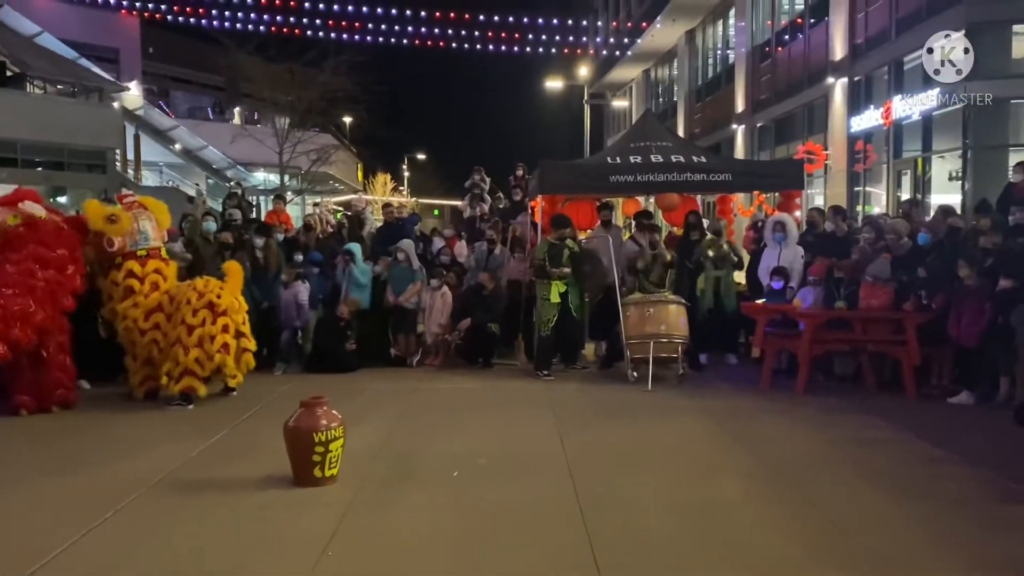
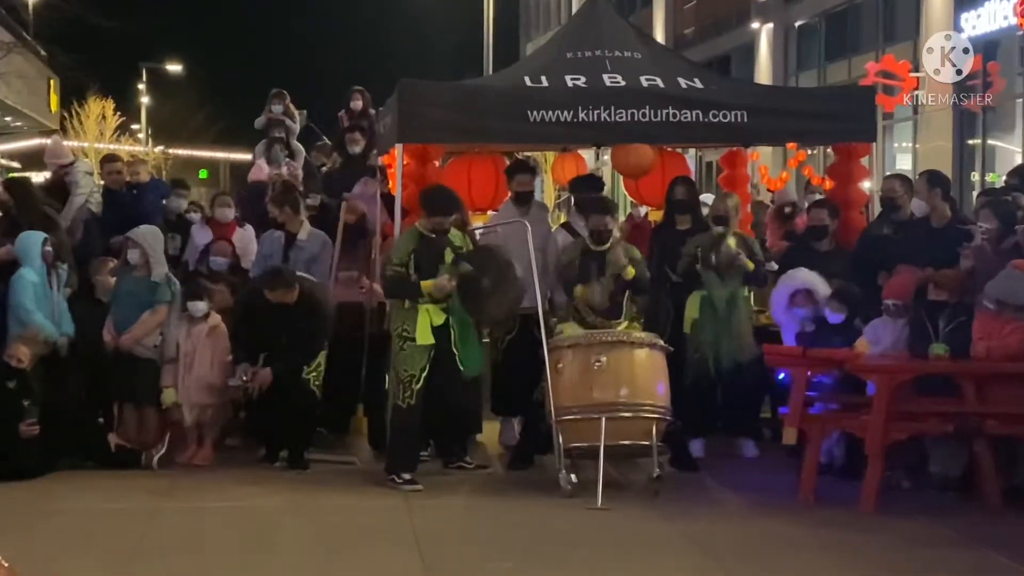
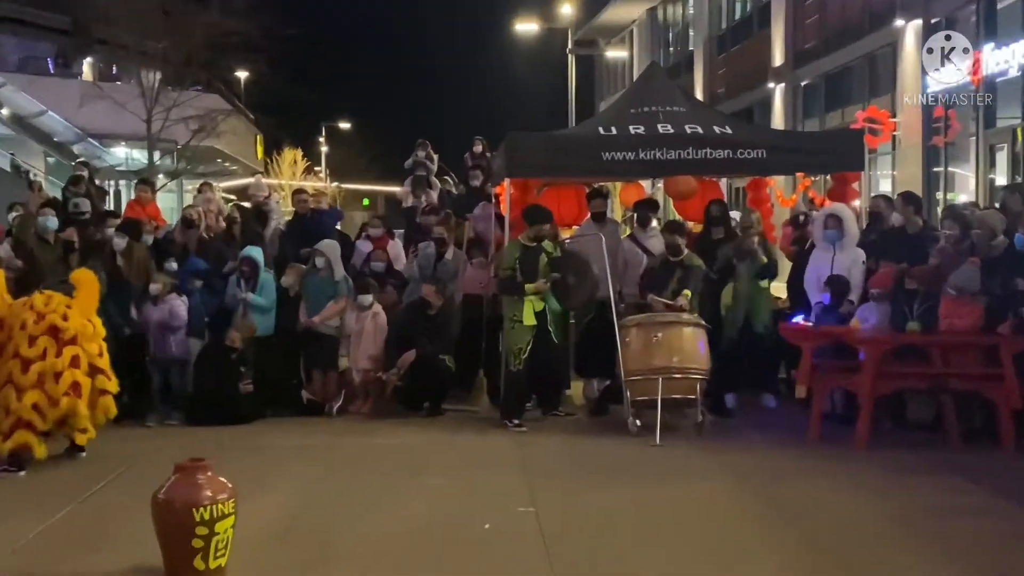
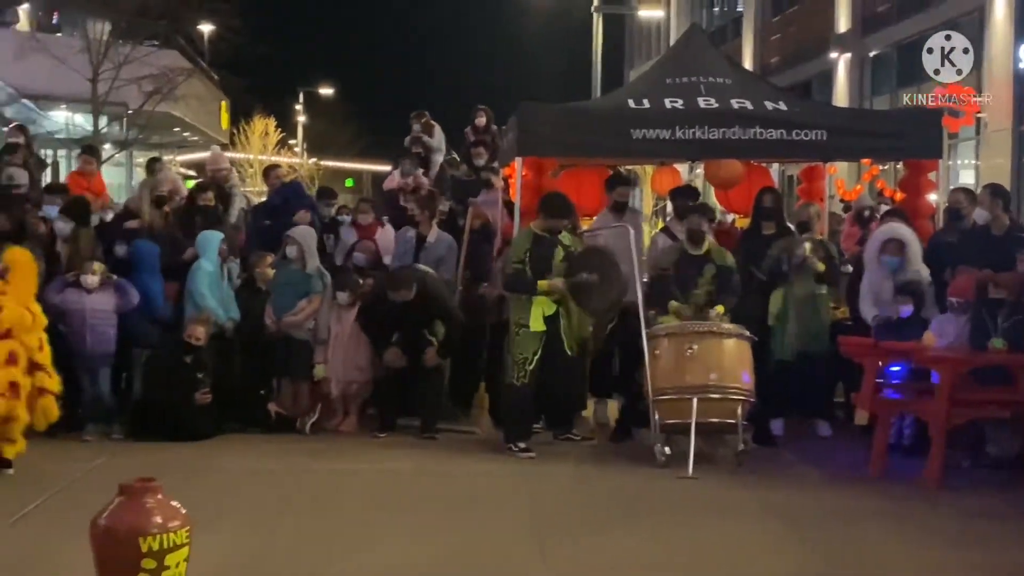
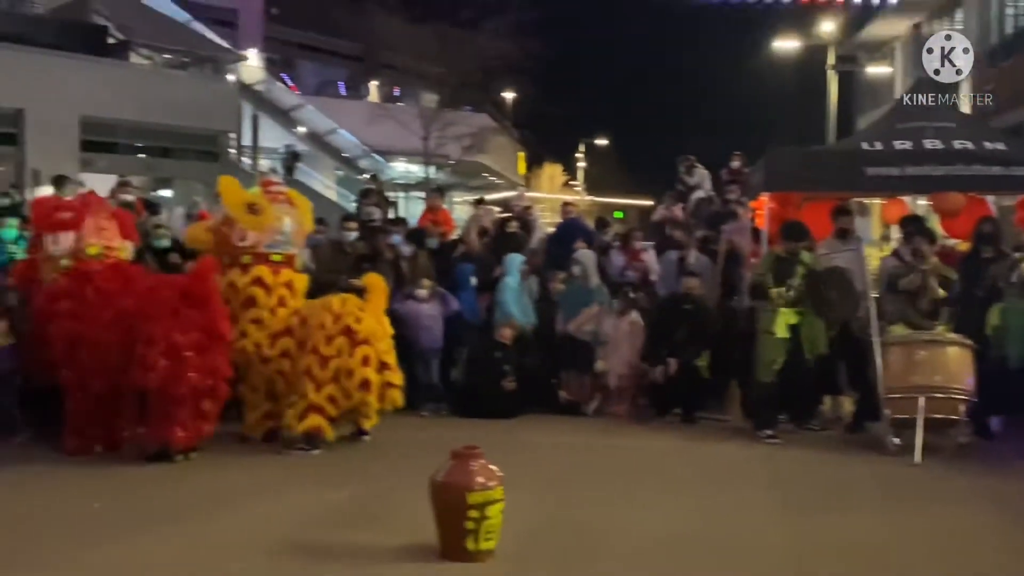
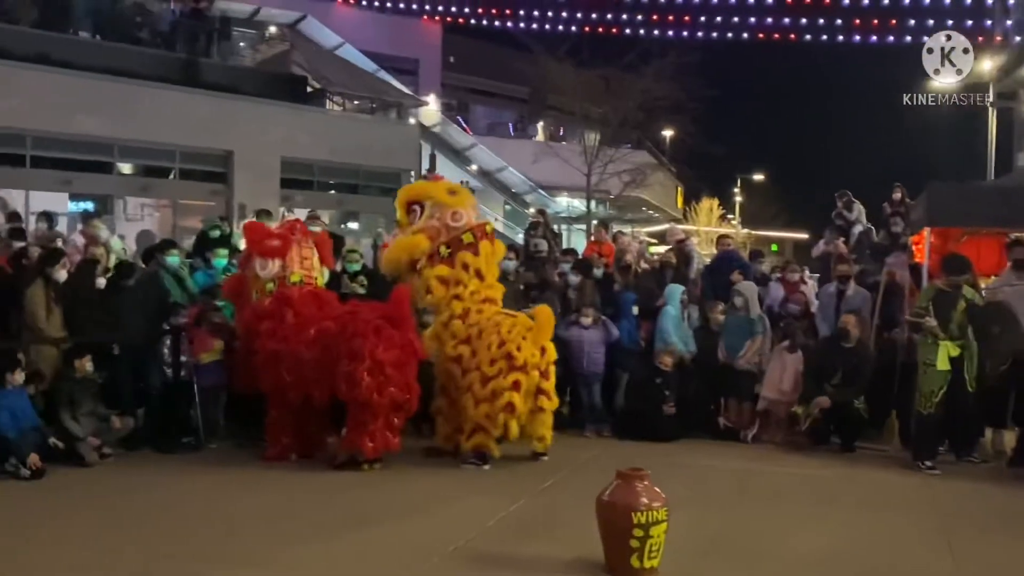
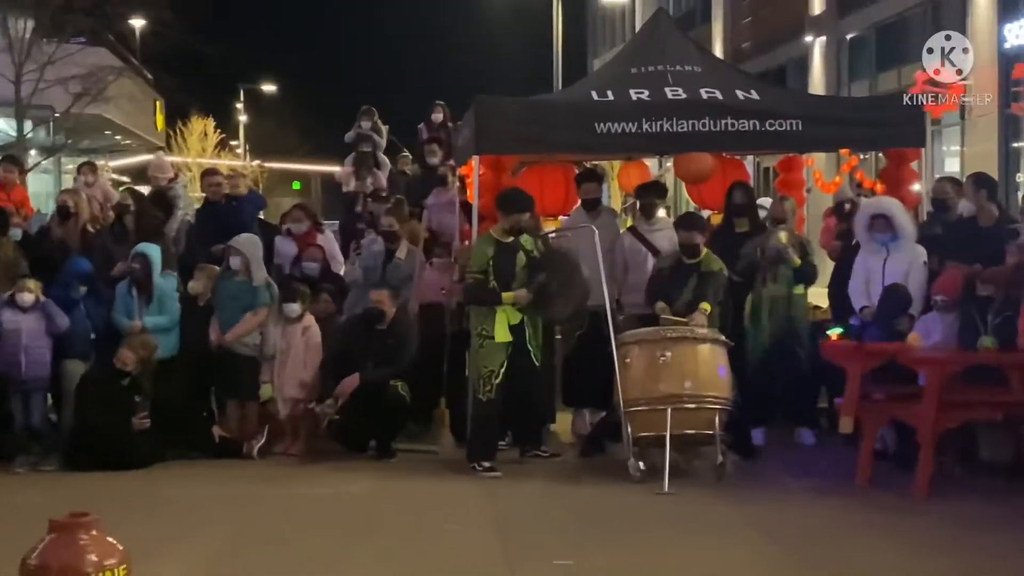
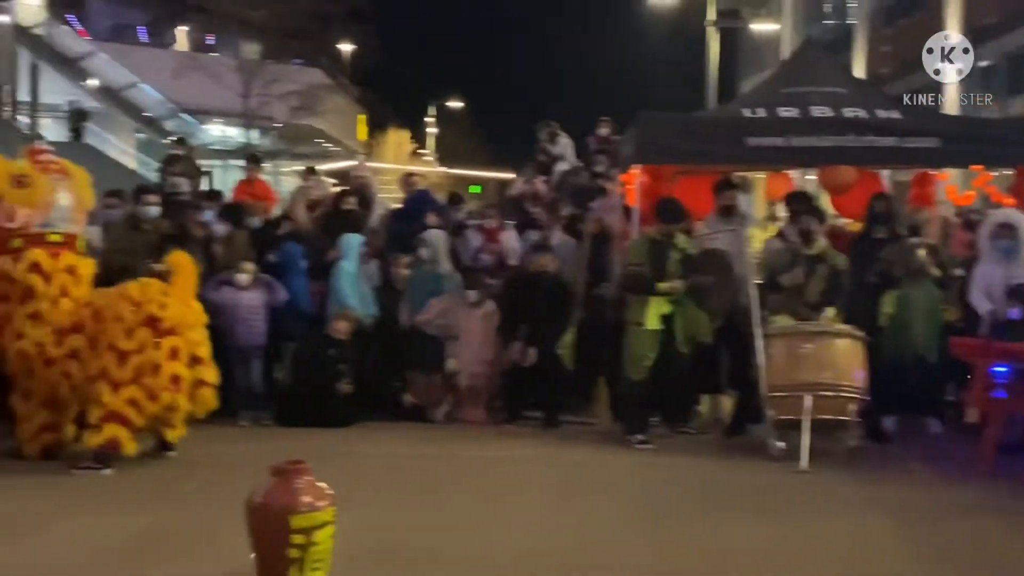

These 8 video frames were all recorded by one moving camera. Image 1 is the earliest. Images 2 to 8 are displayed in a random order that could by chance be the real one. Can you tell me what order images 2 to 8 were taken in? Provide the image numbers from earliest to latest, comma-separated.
3, 7, 2, 4, 8, 5, 6
